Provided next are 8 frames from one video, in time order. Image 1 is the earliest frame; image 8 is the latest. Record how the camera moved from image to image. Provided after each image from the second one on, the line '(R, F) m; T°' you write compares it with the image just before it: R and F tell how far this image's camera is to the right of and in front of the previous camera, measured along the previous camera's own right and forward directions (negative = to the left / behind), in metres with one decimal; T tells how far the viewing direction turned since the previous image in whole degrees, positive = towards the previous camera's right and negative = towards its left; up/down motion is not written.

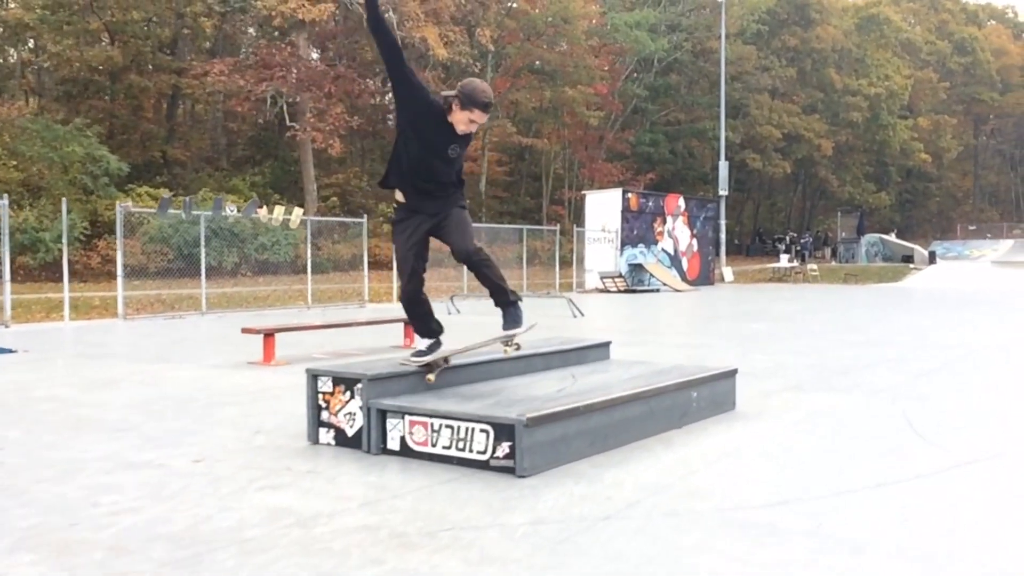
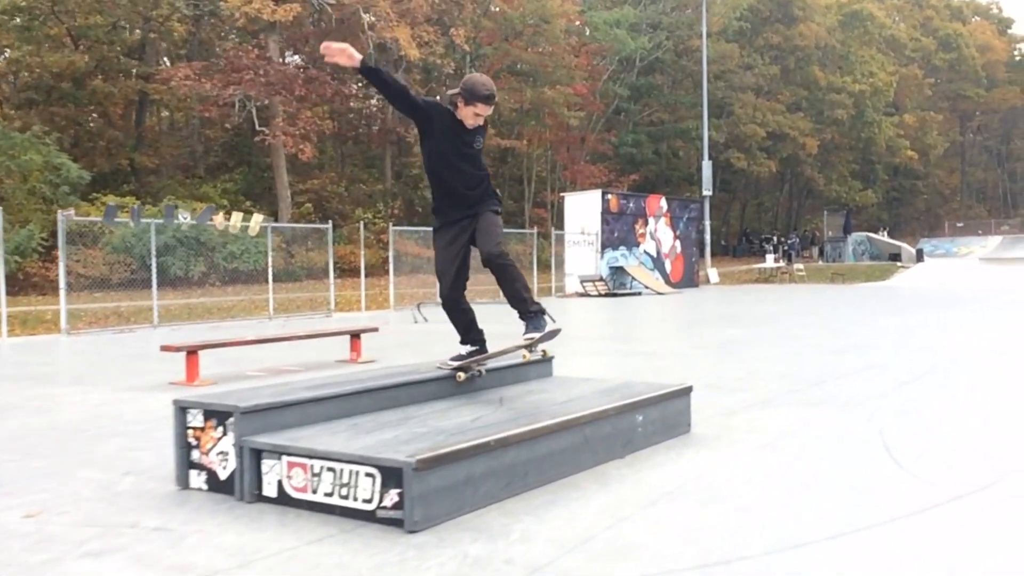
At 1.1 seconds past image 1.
(+0.4, +0.7) m; +1°
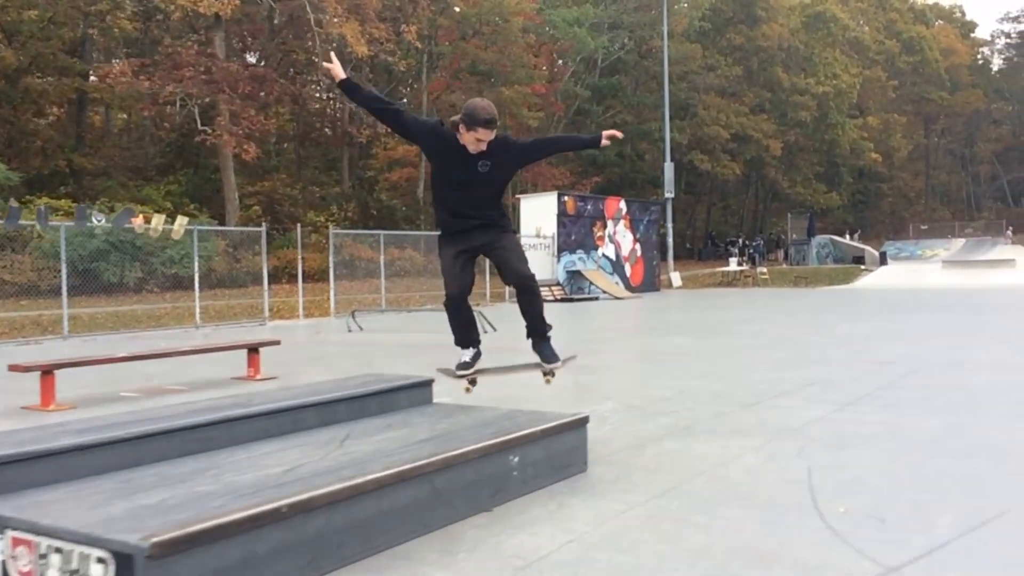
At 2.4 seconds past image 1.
(+0.5, +0.8) m; +2°
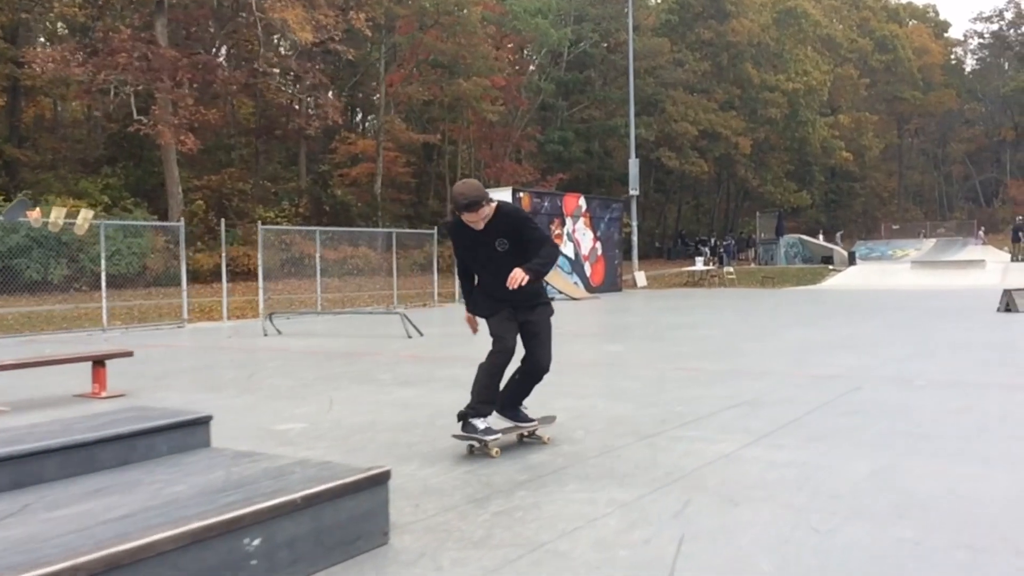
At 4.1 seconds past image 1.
(+0.7, +1.0) m; +1°
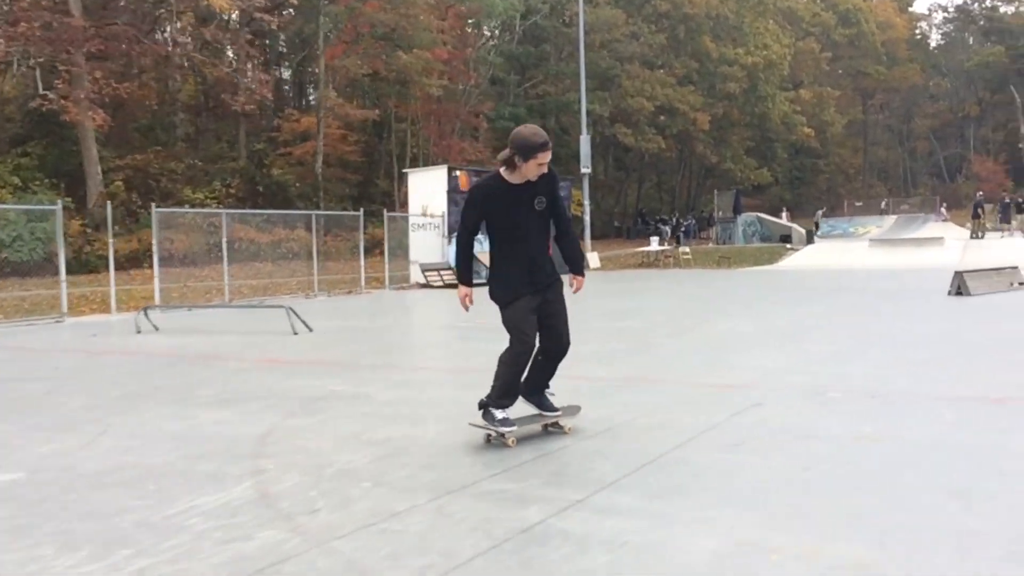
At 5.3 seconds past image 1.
(+0.9, +1.2) m; +2°
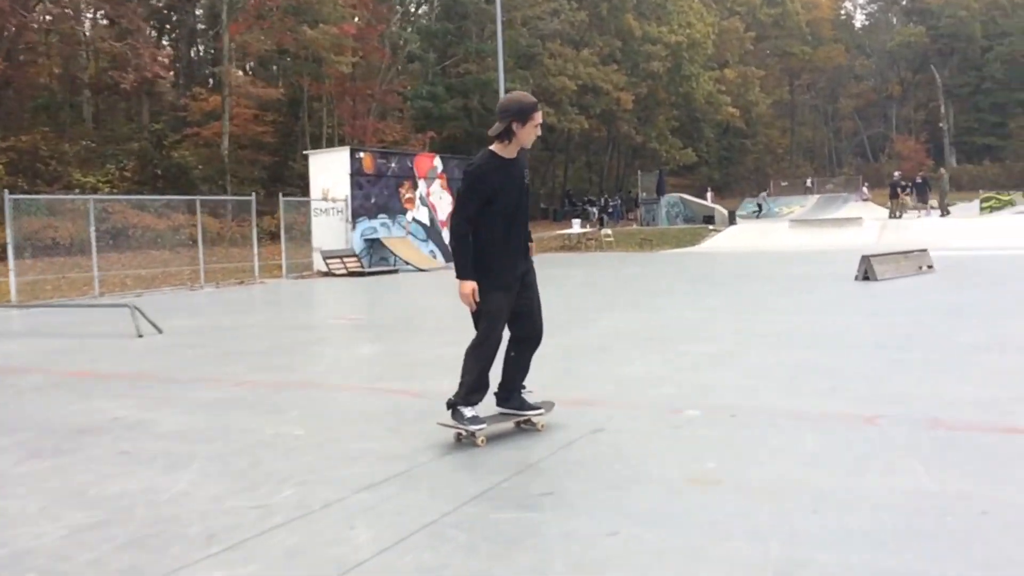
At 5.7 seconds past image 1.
(+0.7, +0.9) m; +4°
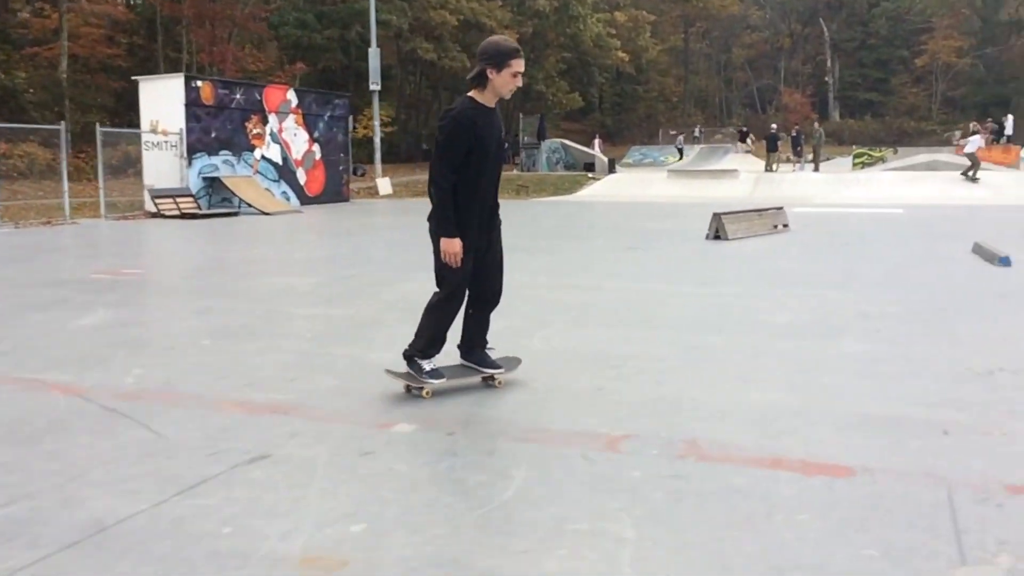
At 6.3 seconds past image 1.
(+1.0, +1.1) m; +6°
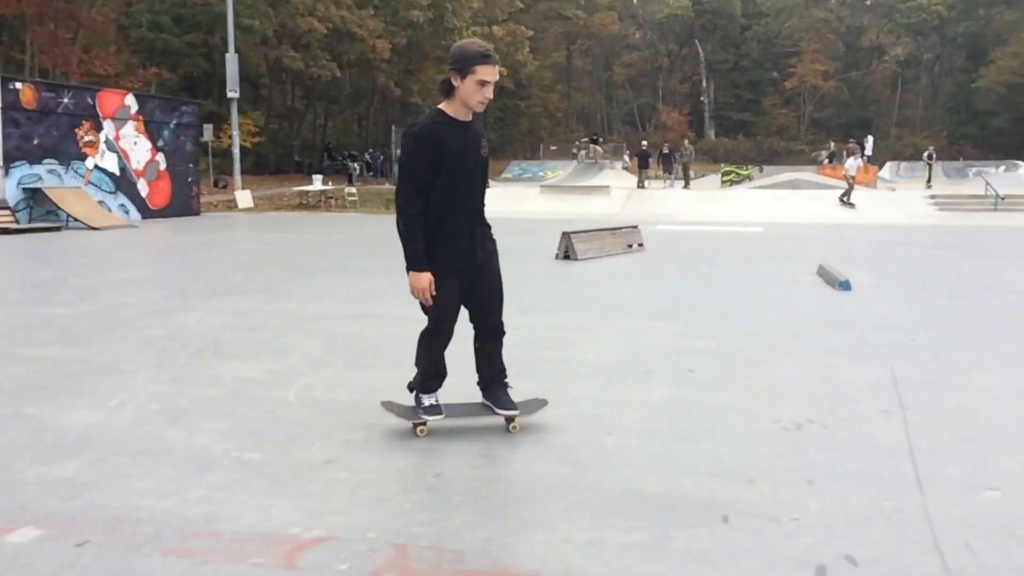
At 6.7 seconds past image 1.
(+0.7, +0.8) m; +7°
